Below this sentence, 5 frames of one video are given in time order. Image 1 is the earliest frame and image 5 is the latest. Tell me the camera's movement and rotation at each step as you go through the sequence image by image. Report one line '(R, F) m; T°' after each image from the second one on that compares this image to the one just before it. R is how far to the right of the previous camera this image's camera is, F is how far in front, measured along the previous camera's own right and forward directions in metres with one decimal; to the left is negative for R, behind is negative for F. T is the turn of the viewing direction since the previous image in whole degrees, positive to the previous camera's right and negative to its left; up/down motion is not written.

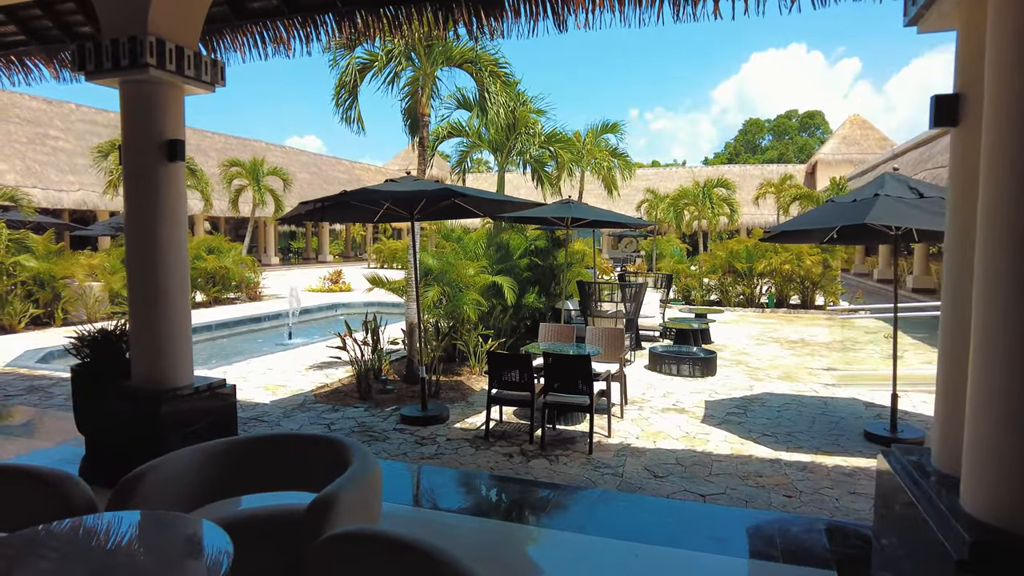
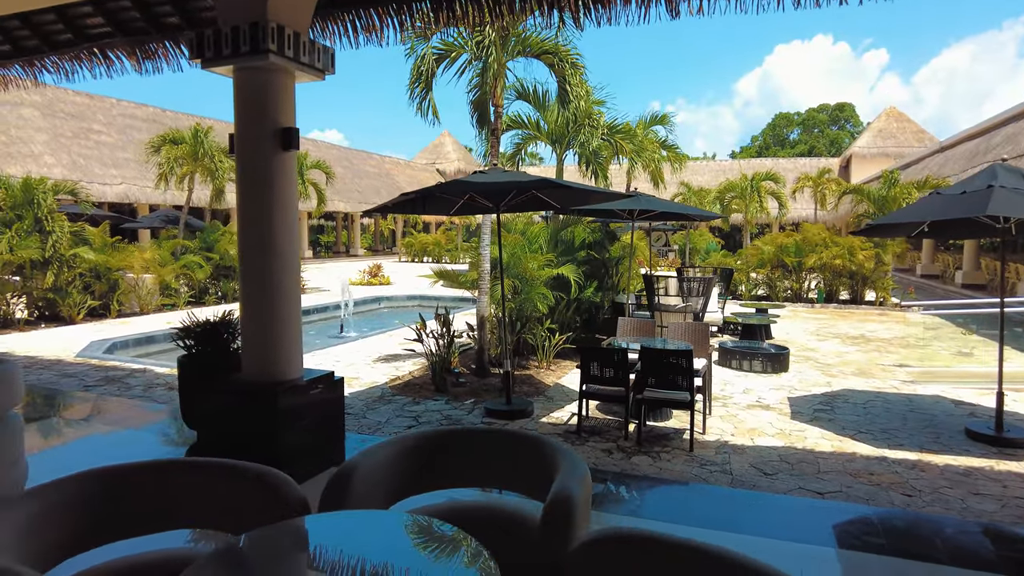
(-0.5, +0.1) m; -2°
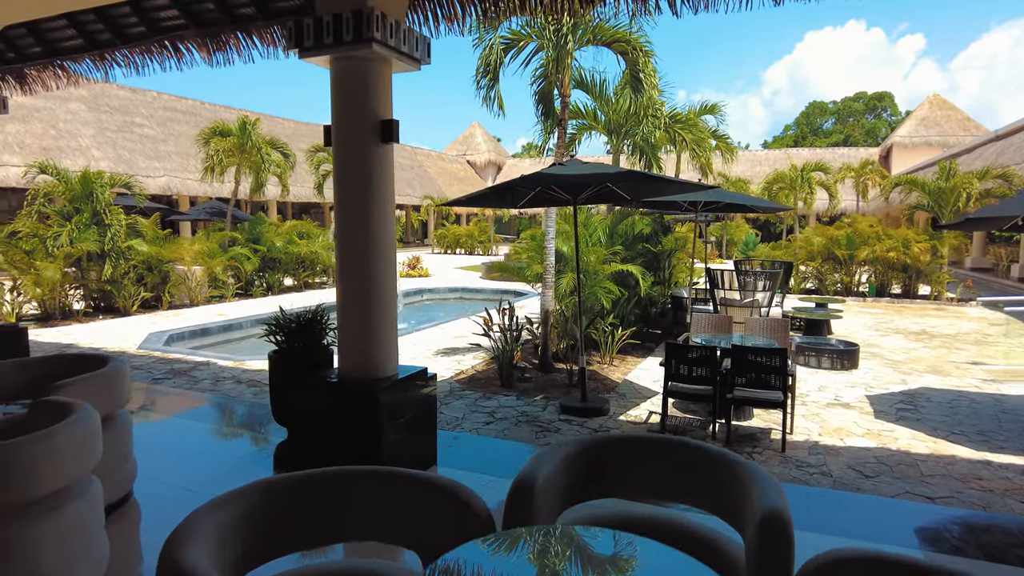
(-0.4, +0.1) m; -2°
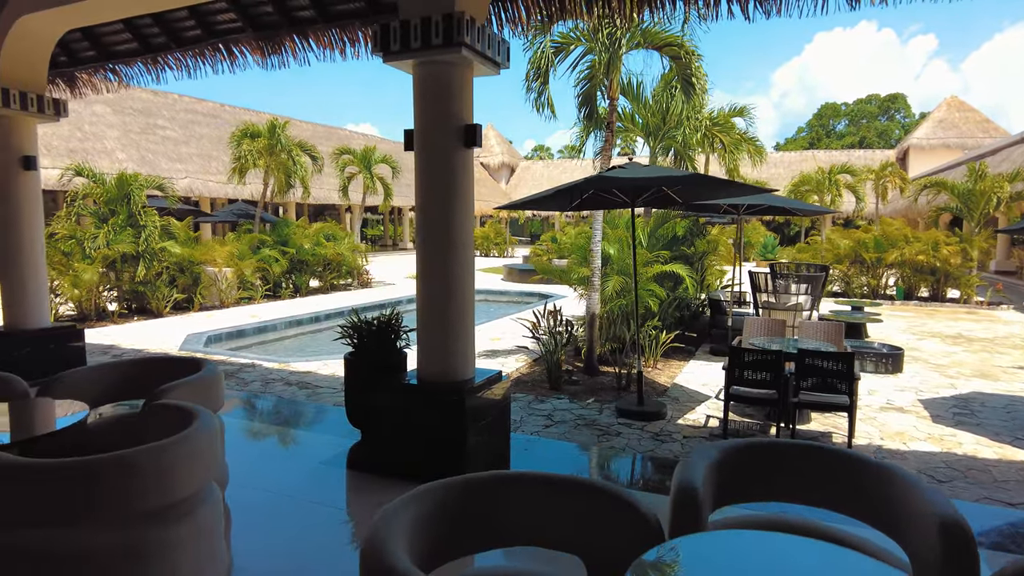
(-0.4, 0.0) m; -1°
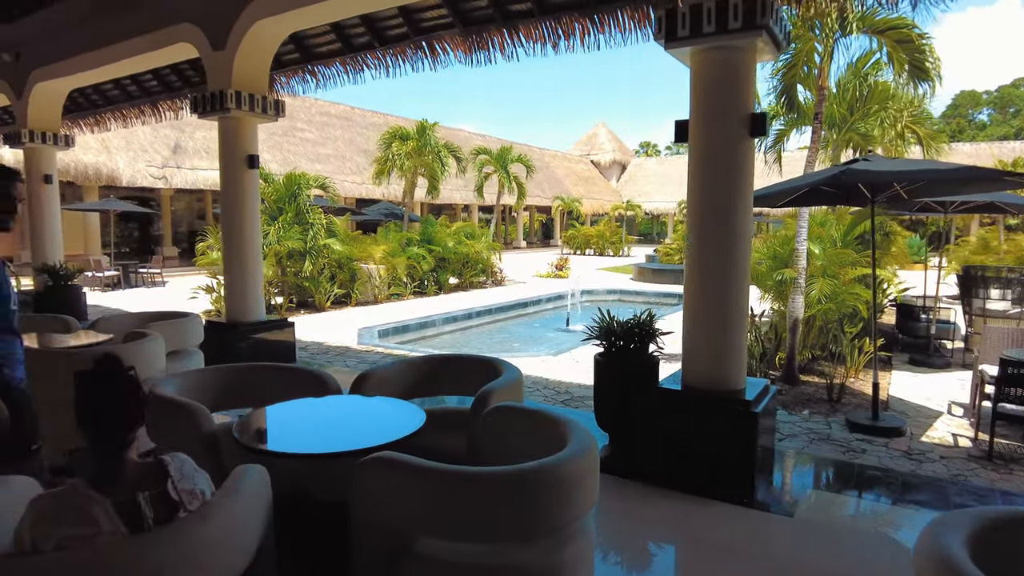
(-0.9, +0.1) m; -8°
